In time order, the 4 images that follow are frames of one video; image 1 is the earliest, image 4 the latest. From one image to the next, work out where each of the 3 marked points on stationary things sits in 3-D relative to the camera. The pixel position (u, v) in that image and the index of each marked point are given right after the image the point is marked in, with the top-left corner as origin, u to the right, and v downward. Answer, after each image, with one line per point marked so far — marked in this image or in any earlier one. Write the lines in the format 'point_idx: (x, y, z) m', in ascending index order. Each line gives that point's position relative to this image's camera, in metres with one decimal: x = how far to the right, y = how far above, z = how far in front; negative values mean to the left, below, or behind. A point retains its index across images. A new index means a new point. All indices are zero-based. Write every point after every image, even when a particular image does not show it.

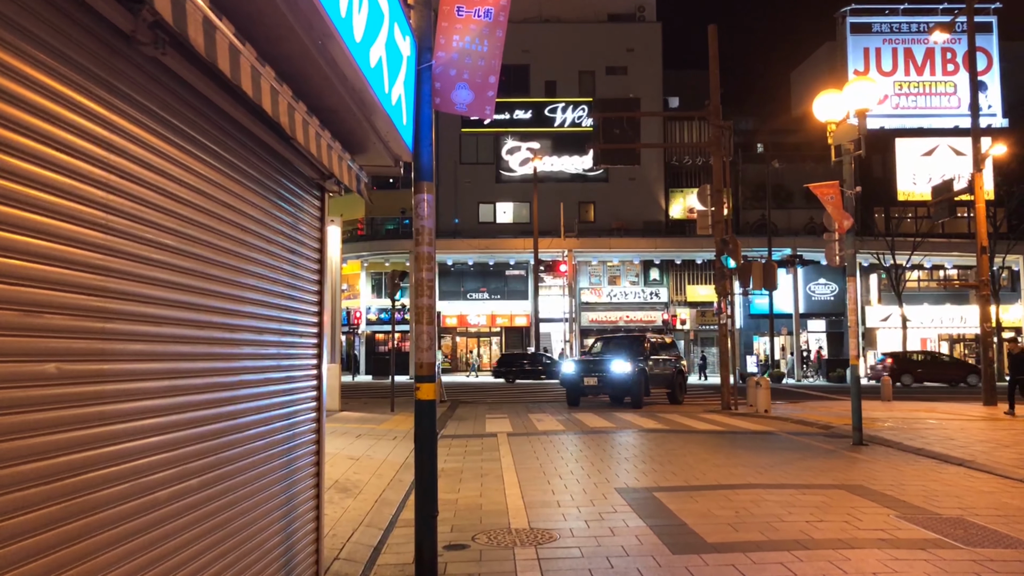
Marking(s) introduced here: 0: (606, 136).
0: (+2.2, +3.5, +19.7) m
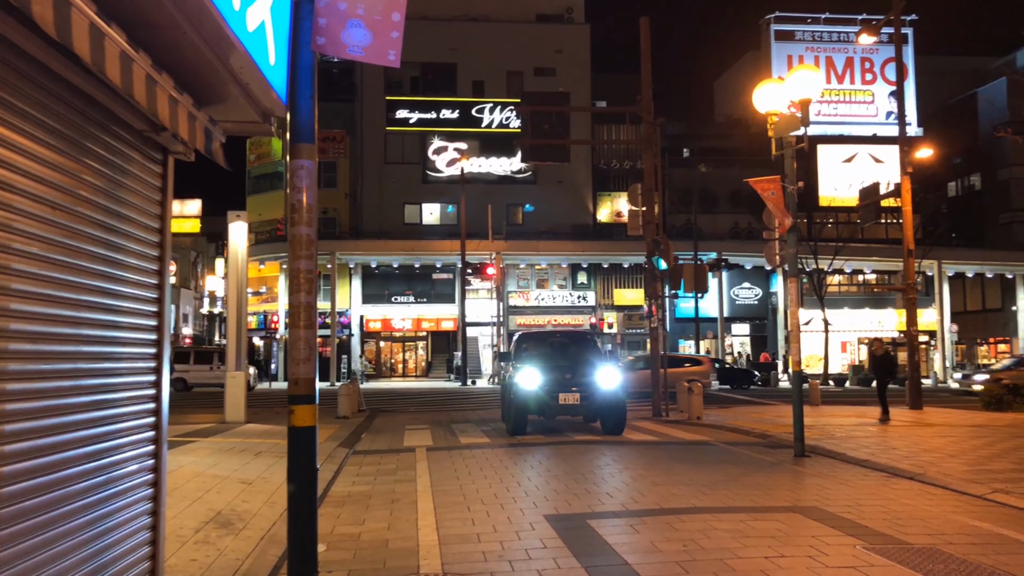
0: (+0.5, +3.5, +18.7) m
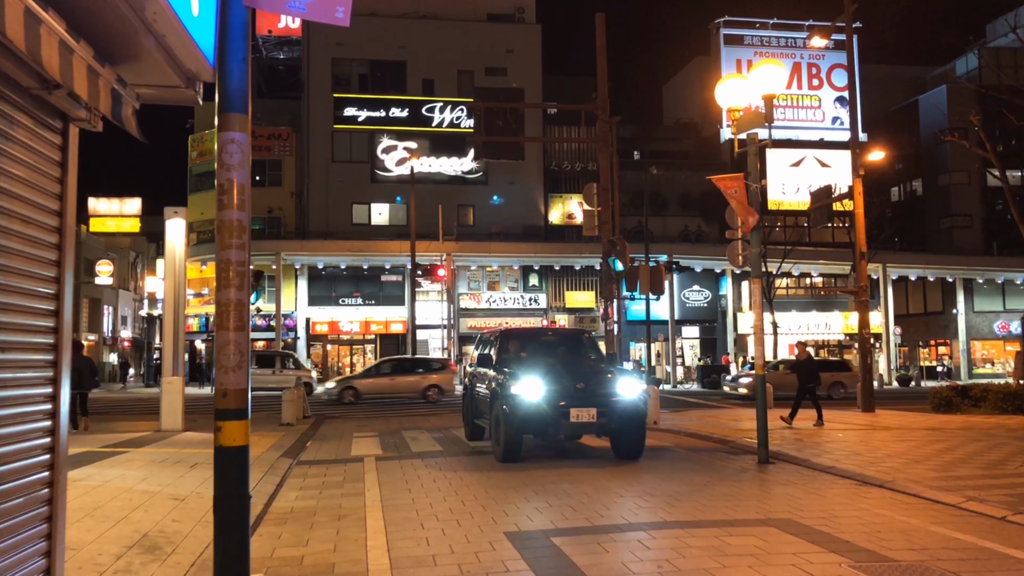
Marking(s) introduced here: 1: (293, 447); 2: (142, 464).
0: (-0.5, +3.5, +18.2) m
1: (-3.4, -2.5, +13.1) m
2: (-4.5, -2.1, +10.3) m
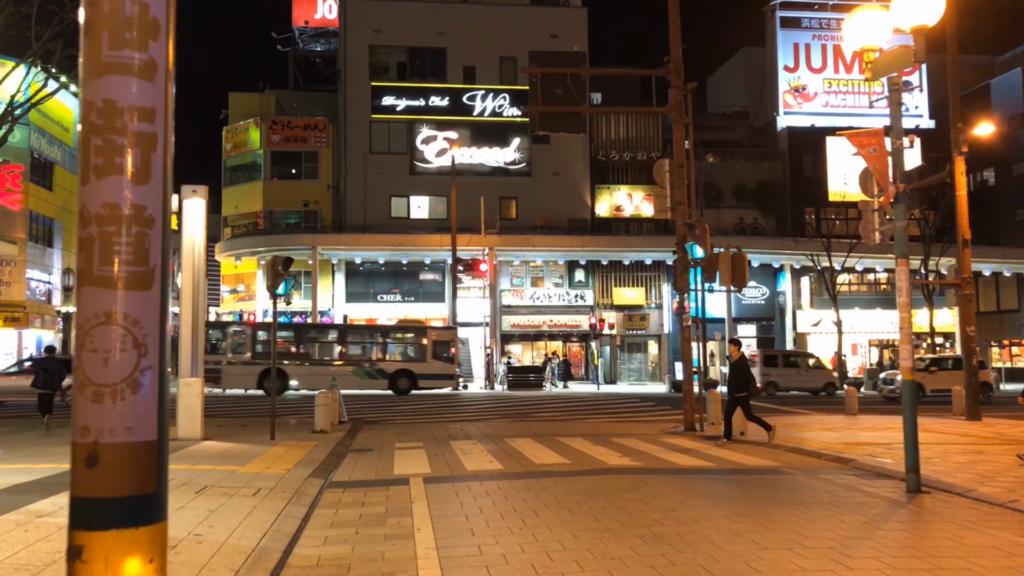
0: (+0.6, +3.6, +16.1) m
1: (-2.5, -2.3, +11.1) m
2: (-3.7, -2.0, +8.3) m
